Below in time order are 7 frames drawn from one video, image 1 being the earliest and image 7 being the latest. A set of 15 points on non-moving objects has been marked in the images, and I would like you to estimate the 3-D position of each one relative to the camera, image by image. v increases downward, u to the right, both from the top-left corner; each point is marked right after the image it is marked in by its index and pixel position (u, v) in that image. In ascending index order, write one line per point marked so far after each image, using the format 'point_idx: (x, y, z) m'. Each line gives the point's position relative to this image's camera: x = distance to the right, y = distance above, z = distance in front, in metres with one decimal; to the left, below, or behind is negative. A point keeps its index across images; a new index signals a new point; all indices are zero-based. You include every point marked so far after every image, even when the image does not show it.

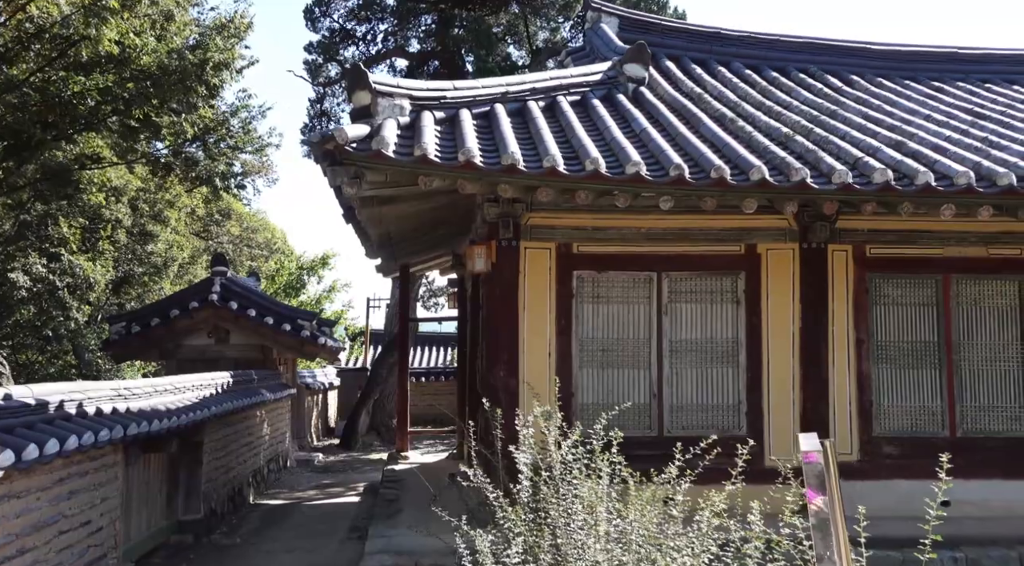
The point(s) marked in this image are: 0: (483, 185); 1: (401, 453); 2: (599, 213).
0: (-0.2, +0.7, +6.6) m
1: (-1.4, -2.2, +12.3) m
2: (+0.7, +0.6, +7.6) m
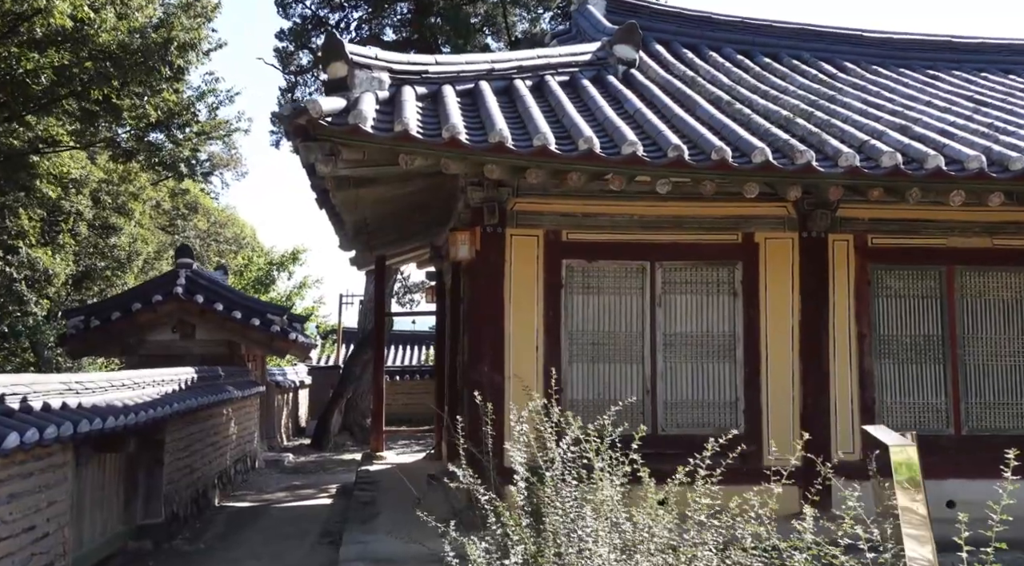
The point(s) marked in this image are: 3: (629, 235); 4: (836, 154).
0: (-0.3, +0.8, +6.2) m
1: (-1.7, -2.1, +11.8) m
2: (+0.6, +0.6, +7.2) m
3: (+0.9, +0.4, +7.3) m
4: (+2.1, +0.8, +6.2) m
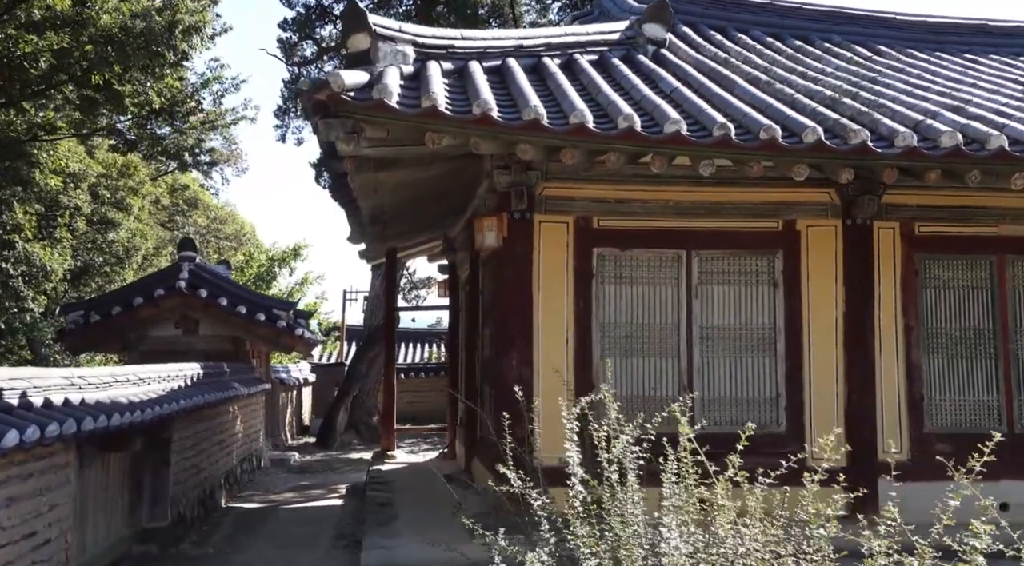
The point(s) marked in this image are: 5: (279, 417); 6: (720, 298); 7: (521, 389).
0: (-0.1, +0.8, +5.8) m
1: (-1.5, -2.0, +11.4) m
2: (+0.8, +0.7, +6.8) m
3: (+1.1, +0.4, +6.9) m
4: (+2.3, +0.9, +5.8) m
5: (-4.1, -2.3, +16.6) m
6: (+1.5, -0.1, +6.9) m
7: (+0.1, -0.7, +6.6) m
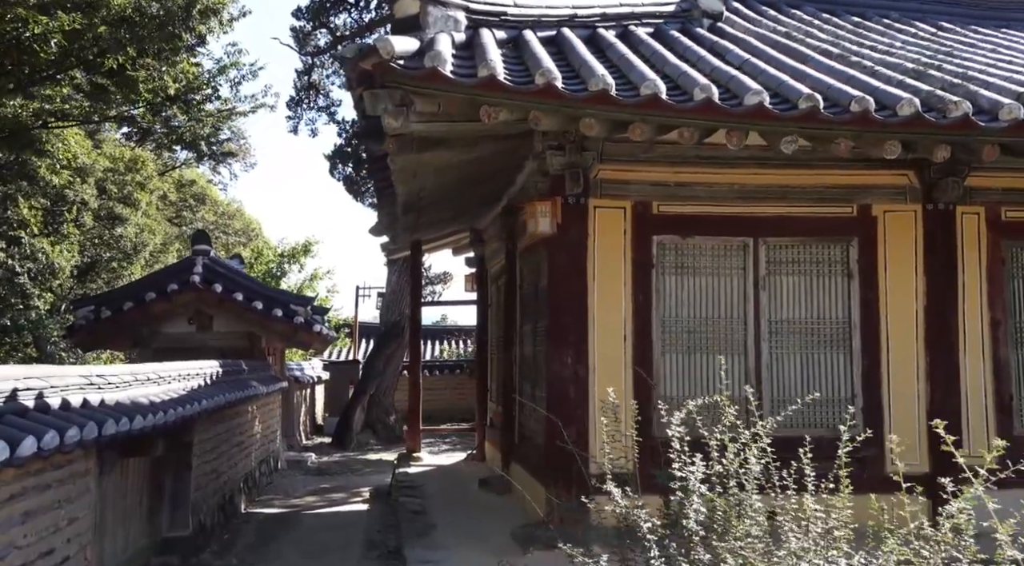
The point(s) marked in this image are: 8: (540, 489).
0: (+0.3, +0.9, +5.2) m
1: (-1.2, -2.0, +10.9) m
2: (+1.1, +0.8, +6.3) m
3: (+1.4, +0.5, +6.3) m
4: (+2.7, +1.0, +5.2) m
5: (-3.7, -2.3, +16.1) m
6: (+1.9, -0.1, +6.3) m
7: (+0.4, -0.7, +6.1) m
8: (+0.2, -1.4, +6.6) m
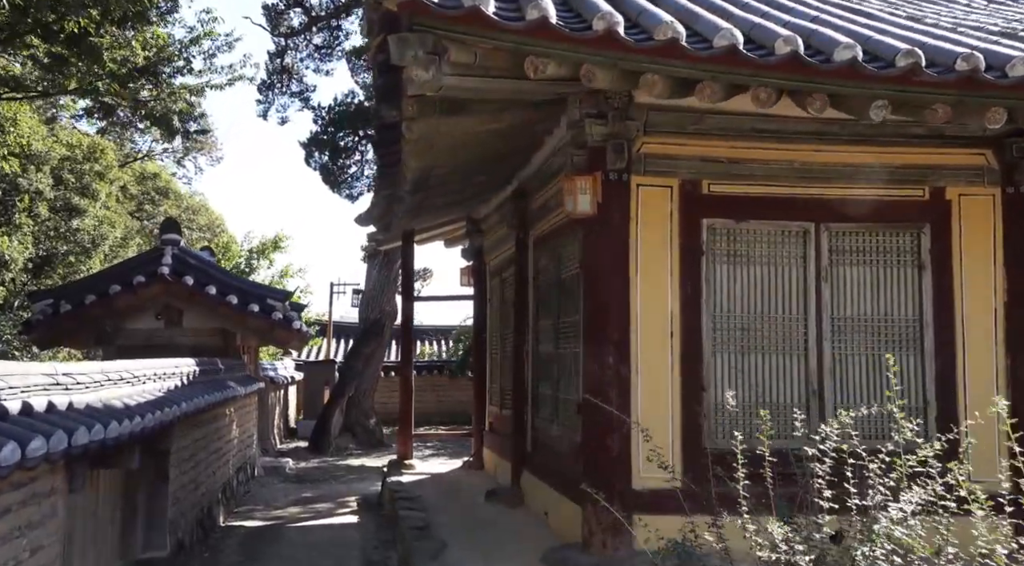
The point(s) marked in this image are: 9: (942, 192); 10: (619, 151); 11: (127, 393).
0: (+0.5, +1.0, +4.5) m
1: (-1.2, -1.9, +10.0) m
2: (+1.3, +0.8, +5.5) m
3: (+1.6, +0.6, +5.6) m
4: (+2.9, +1.0, +4.6) m
5: (-3.9, -2.2, +15.1) m
6: (+2.0, 0.0, +5.6) m
7: (+0.6, -0.6, +5.3) m
8: (+0.3, -1.4, +5.9) m
9: (+2.6, +0.6, +5.7) m
10: (+0.6, +0.7, +5.3) m
11: (-2.2, -0.6, +5.3) m
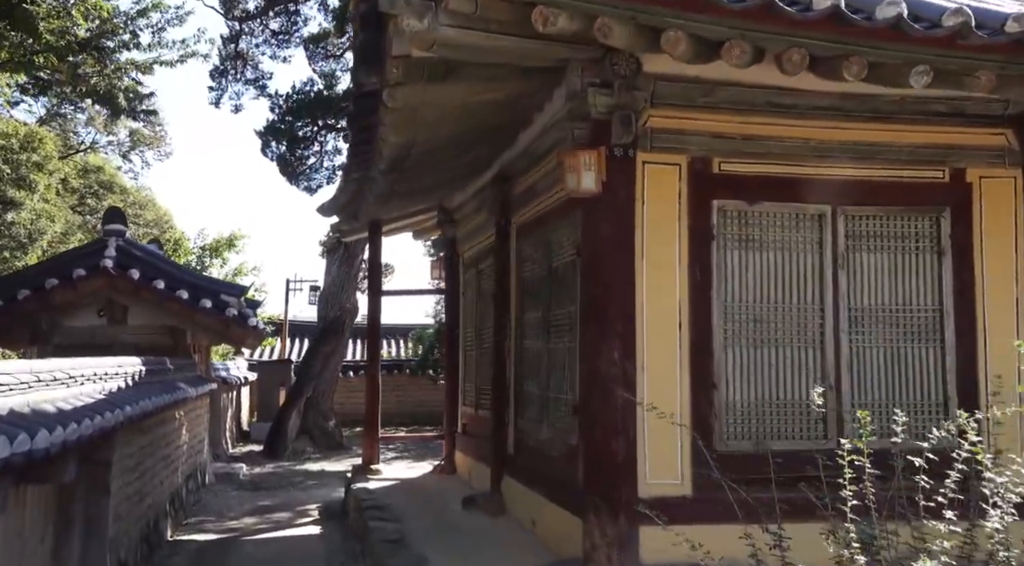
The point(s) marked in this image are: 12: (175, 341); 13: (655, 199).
0: (+0.5, +1.0, +4.0) m
1: (-1.4, -1.8, +9.4) m
2: (+1.3, +0.9, +5.0) m
3: (+1.6, +0.6, +5.2) m
4: (+2.9, +1.1, +4.2) m
5: (-4.4, -2.1, +14.4) m
6: (+2.0, +0.1, +5.2) m
7: (+0.6, -0.5, +4.8) m
8: (+0.3, -1.3, +5.3) m
9: (+2.5, +0.6, +5.3) m
10: (+0.6, +0.8, +4.8) m
11: (-2.2, -0.5, +4.7) m
12: (-3.6, -0.6, +10.2) m
13: (+0.8, +0.4, +4.9) m
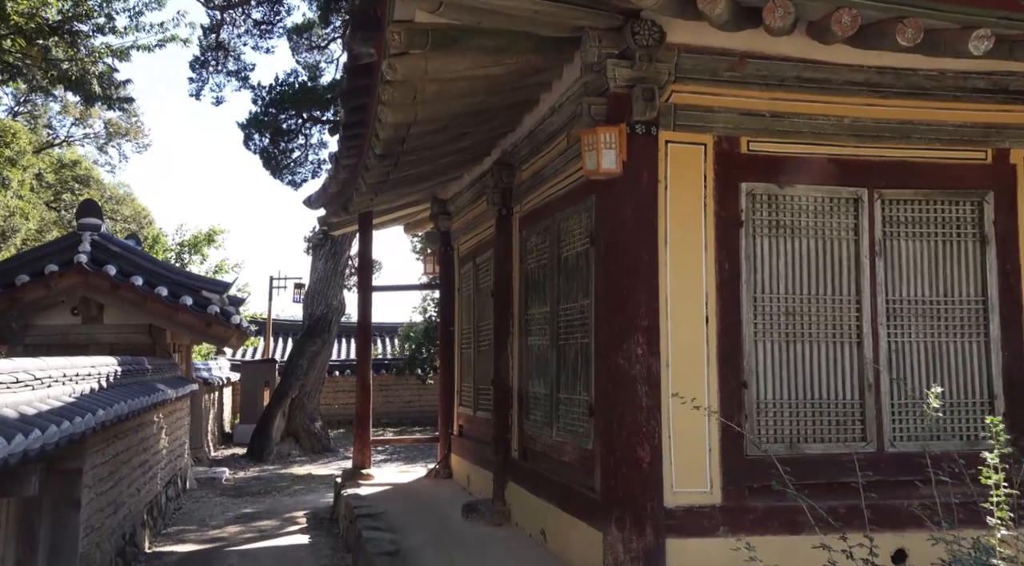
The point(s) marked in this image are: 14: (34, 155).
0: (+0.6, +1.1, +3.5) m
1: (-1.5, -1.8, +9.0) m
2: (+1.3, +1.0, +4.6) m
3: (+1.6, +0.7, +4.8) m
4: (+3.0, +1.1, +3.8) m
5: (-4.6, -2.1, +13.9) m
6: (+2.0, +0.1, +4.8) m
7: (+0.6, -0.5, +4.4) m
8: (+0.3, -1.3, +4.9) m
9: (+2.6, +0.7, +4.9) m
10: (+0.6, +0.8, +4.4) m
11: (-2.1, -0.5, +4.2) m
12: (-3.6, -0.6, +9.7) m
13: (+0.8, +0.5, +4.5) m
14: (-9.8, +2.7, +19.6) m
